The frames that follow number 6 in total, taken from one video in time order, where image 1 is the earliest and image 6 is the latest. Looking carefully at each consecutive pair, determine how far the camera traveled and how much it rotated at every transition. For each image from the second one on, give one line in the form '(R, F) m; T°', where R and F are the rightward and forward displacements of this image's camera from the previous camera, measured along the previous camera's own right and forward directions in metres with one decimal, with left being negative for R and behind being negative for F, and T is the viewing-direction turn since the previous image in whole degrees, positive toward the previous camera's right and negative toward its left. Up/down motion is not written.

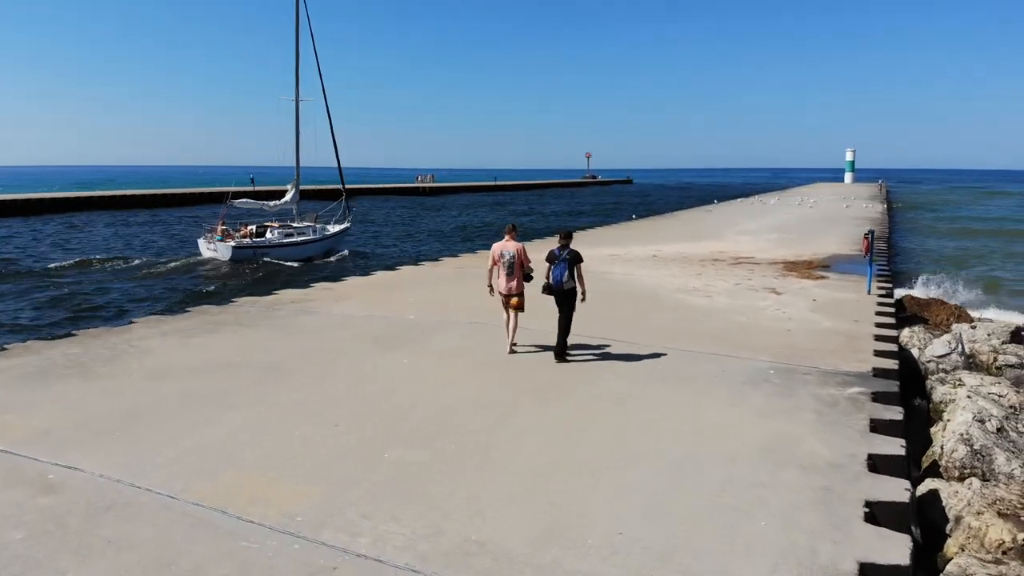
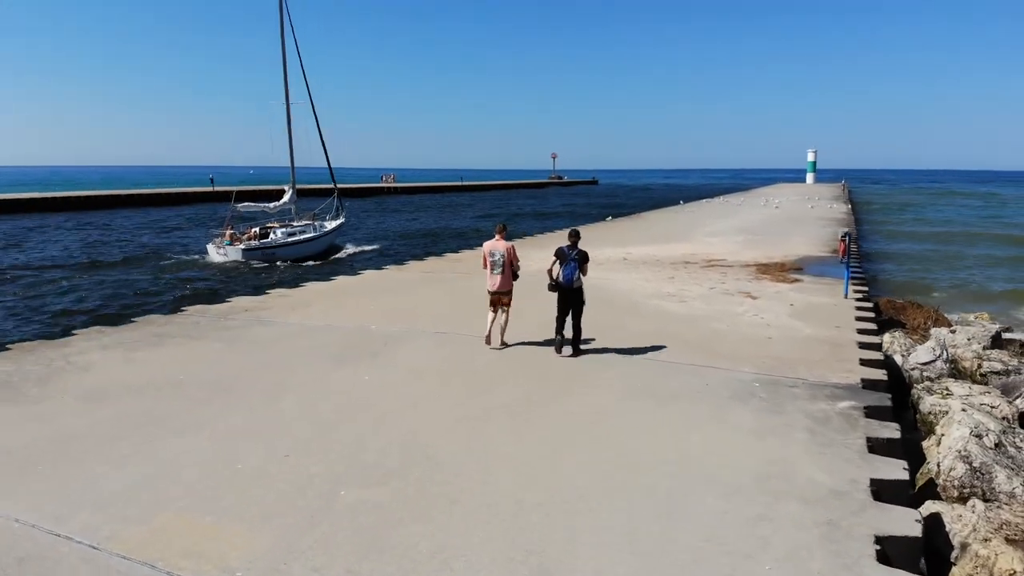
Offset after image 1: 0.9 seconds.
(0.0, +0.5) m; +2°
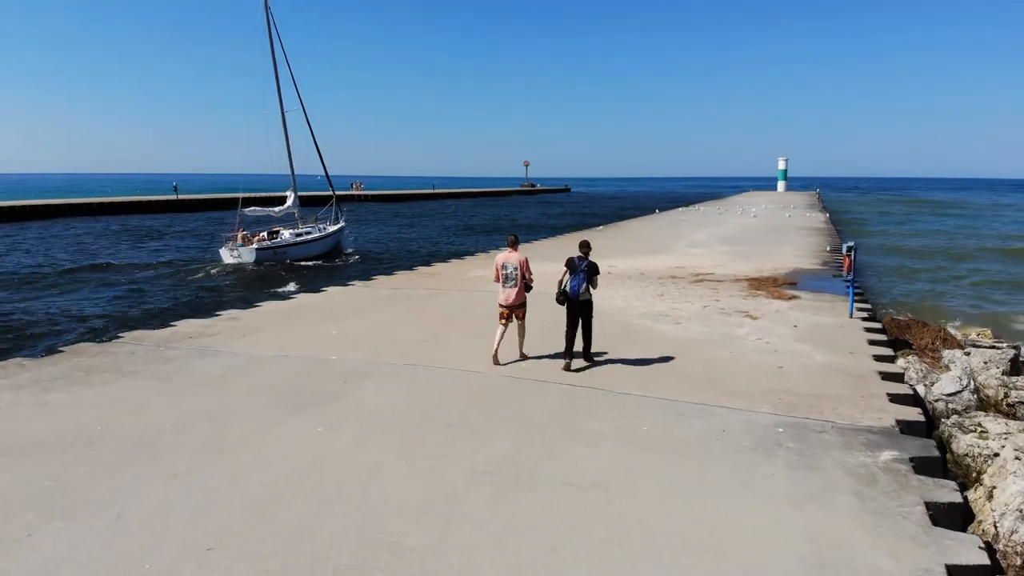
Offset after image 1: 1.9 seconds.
(-0.1, +1.0) m; +2°
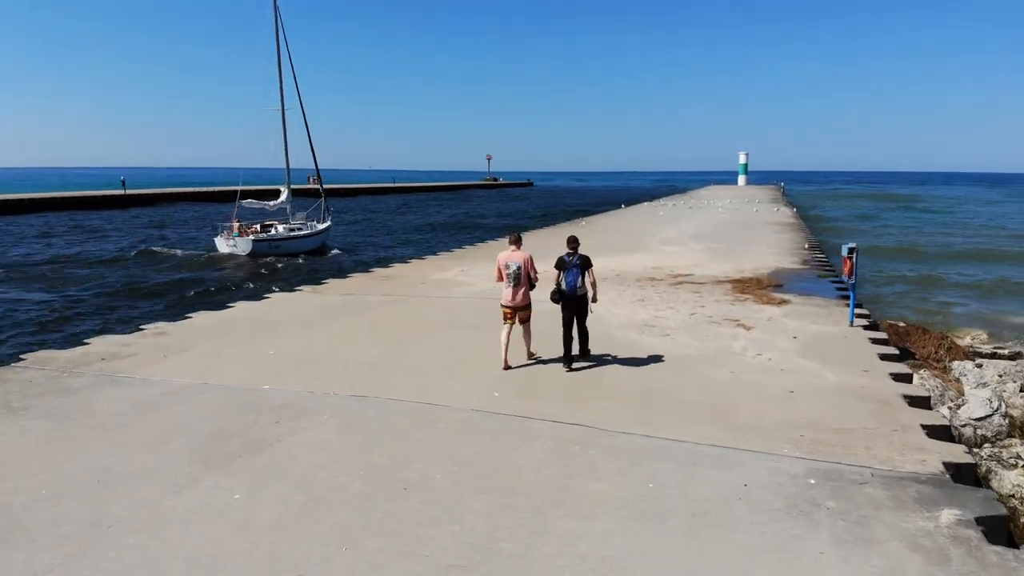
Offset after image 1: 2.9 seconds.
(0.0, +1.1) m; +2°
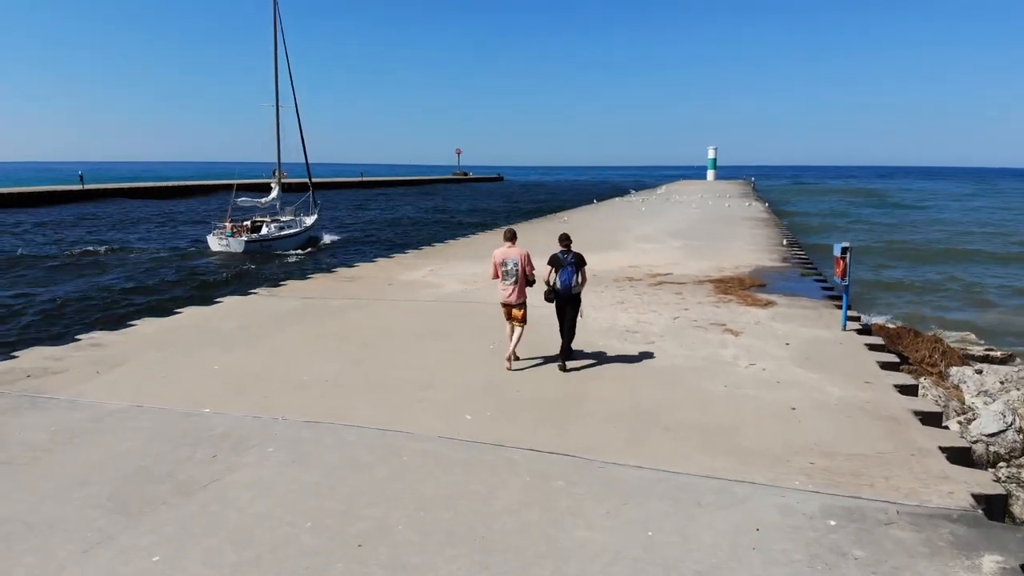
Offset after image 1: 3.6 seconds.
(0.0, +0.6) m; +2°
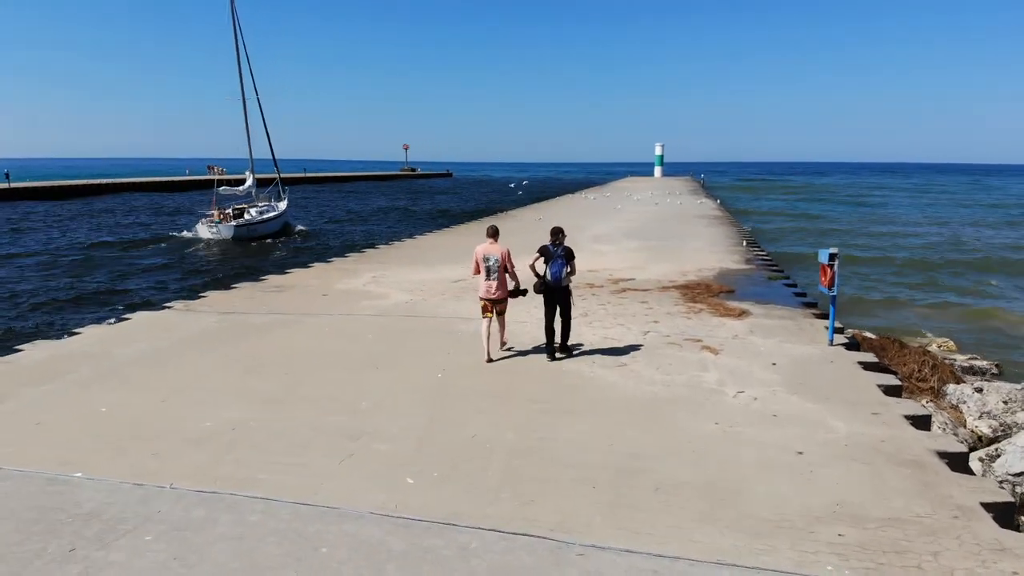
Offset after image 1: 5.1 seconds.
(0.0, +1.0) m; +3°
